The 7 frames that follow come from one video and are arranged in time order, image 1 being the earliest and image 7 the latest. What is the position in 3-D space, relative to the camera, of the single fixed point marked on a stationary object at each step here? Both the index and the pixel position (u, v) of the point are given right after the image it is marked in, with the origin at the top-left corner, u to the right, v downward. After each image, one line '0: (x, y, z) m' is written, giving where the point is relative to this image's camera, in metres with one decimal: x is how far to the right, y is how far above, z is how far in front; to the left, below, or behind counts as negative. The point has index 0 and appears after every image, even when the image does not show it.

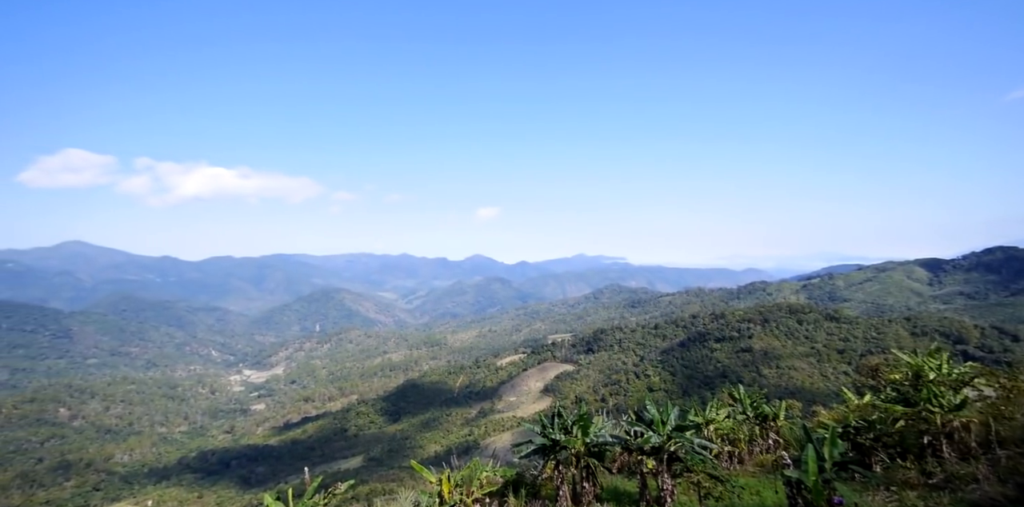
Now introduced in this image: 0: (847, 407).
0: (+10.0, -4.6, +19.2) m
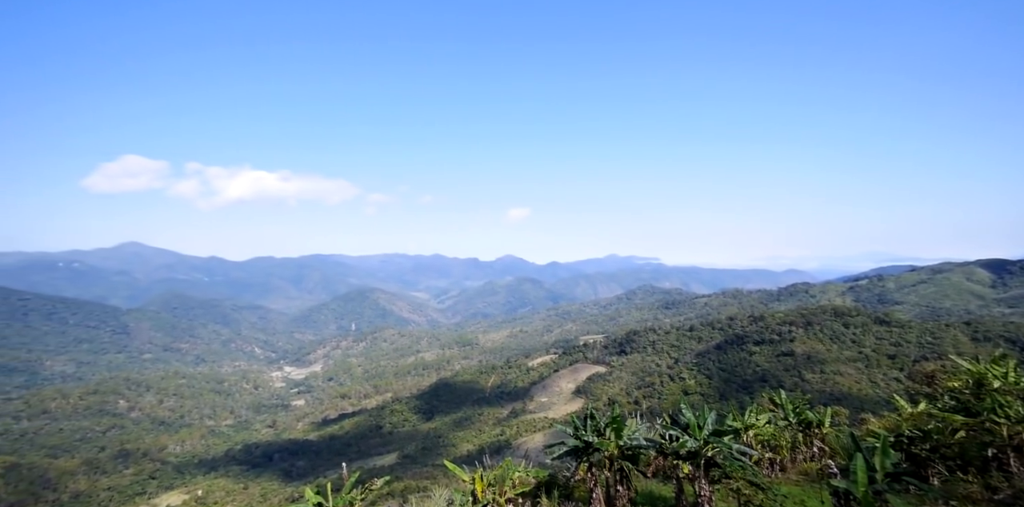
0: (+11.0, -4.6, +18.3) m
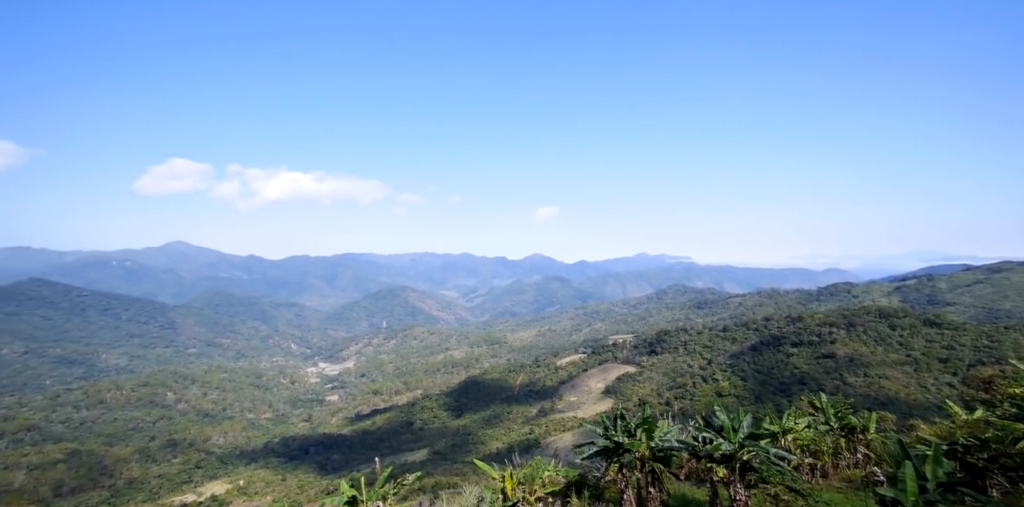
0: (+11.9, -4.6, +17.4) m
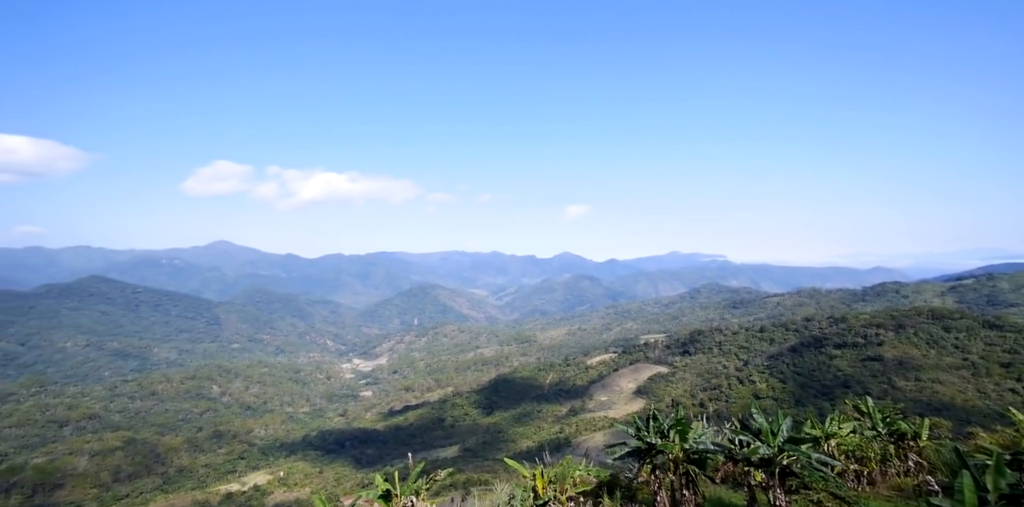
0: (+12.8, -4.5, +16.4) m
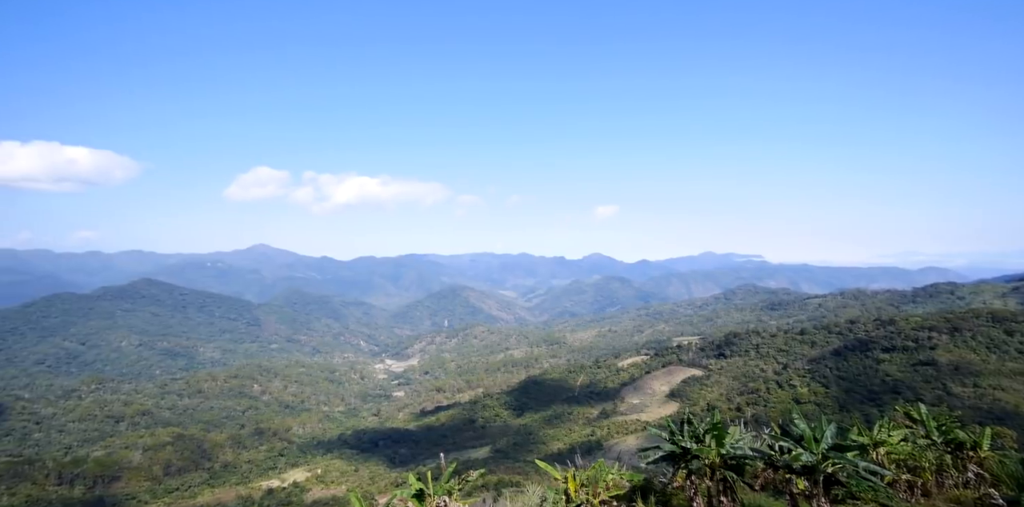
0: (+13.7, -4.5, +15.2) m
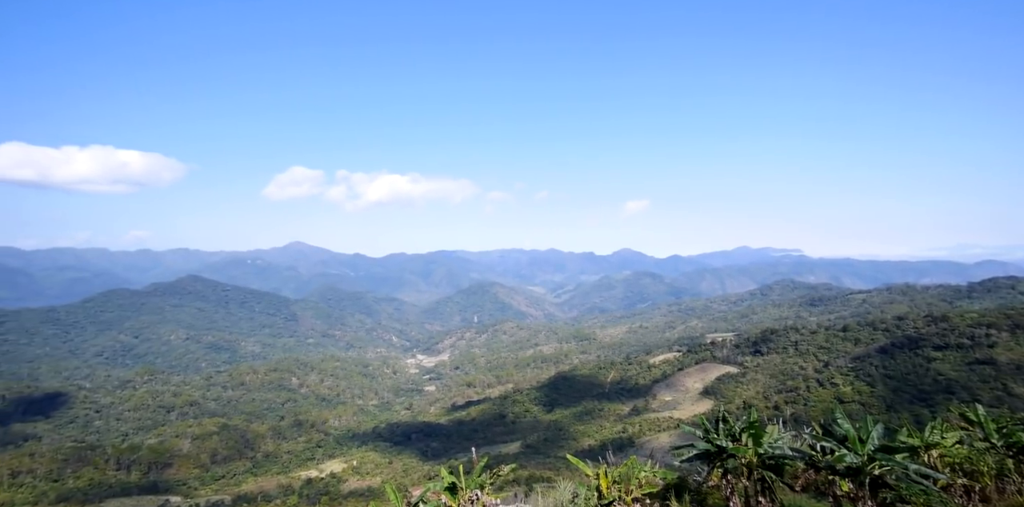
0: (+14.6, -4.3, +13.9) m
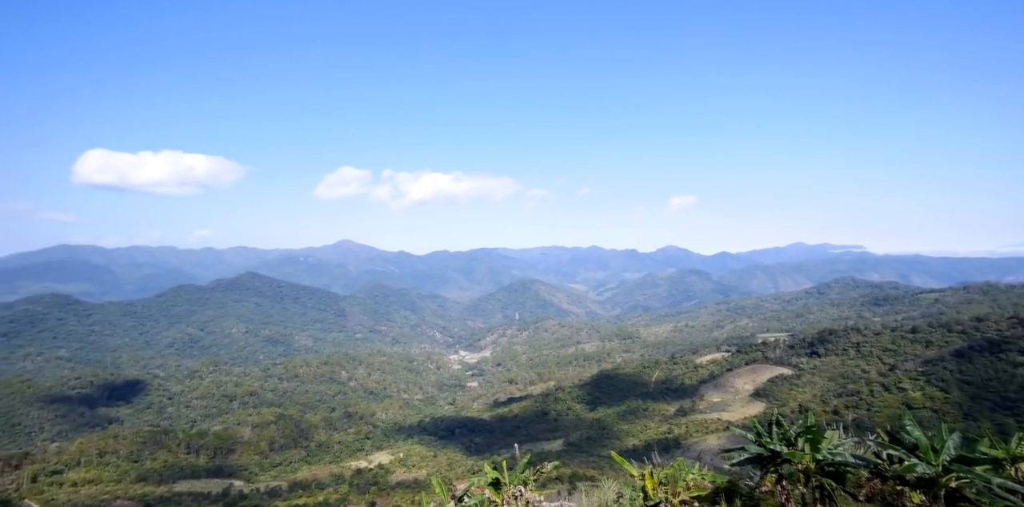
0: (+15.7, -4.1, +11.8) m
